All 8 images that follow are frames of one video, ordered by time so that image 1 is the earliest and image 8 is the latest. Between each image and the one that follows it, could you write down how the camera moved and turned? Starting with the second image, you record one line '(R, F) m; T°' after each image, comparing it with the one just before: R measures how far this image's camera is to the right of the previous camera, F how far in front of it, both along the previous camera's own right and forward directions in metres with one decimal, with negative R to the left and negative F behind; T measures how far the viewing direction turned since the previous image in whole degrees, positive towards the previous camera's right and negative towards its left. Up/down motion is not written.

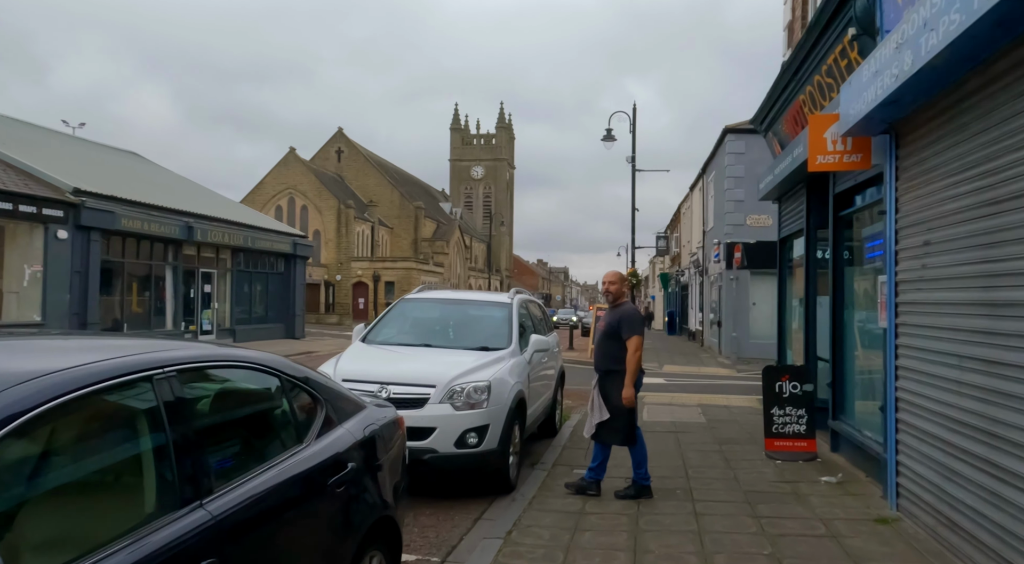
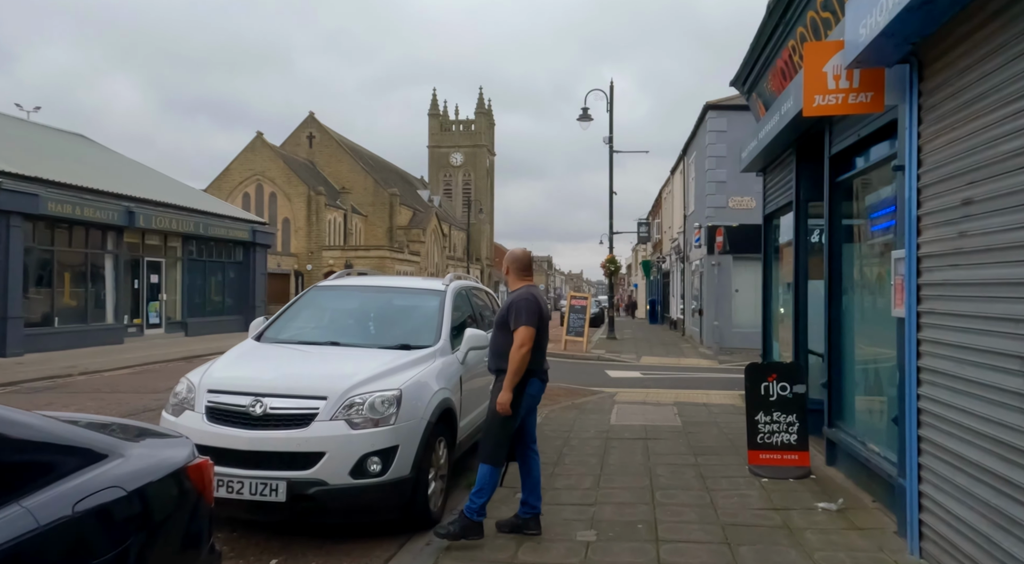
(+0.4, +1.3) m; +1°
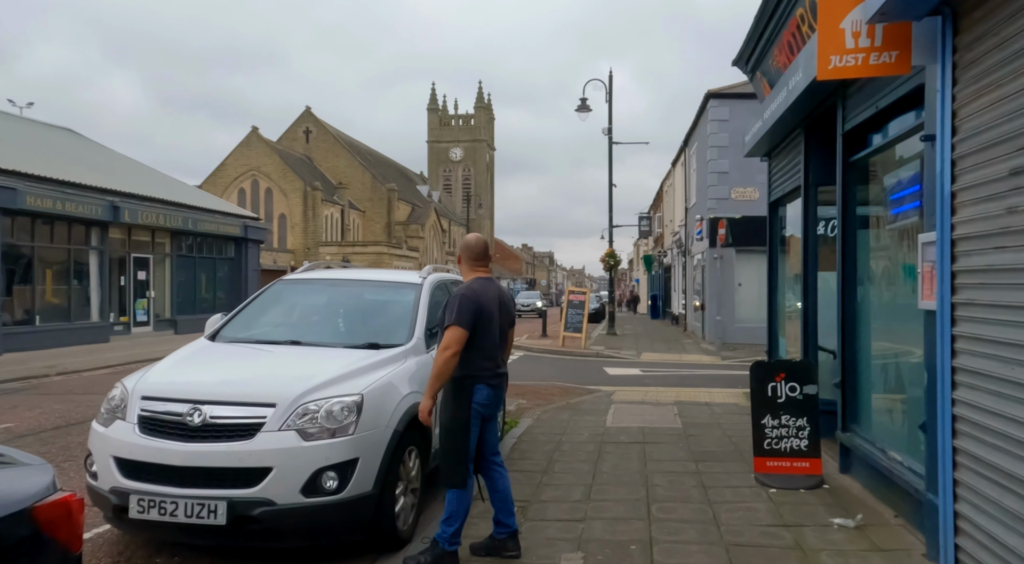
(+0.2, +0.5) m; 0°
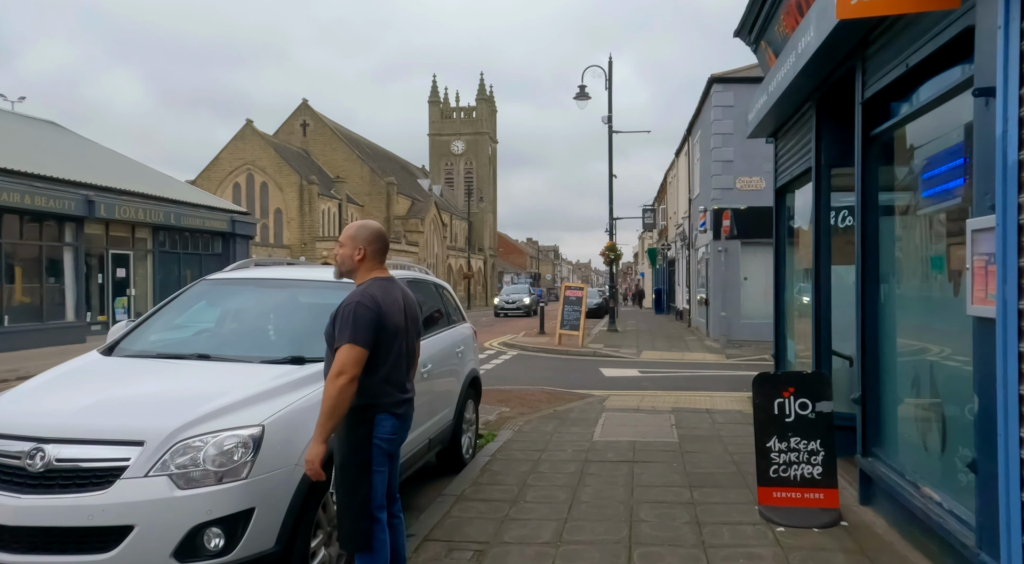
(+0.3, +0.9) m; -1°
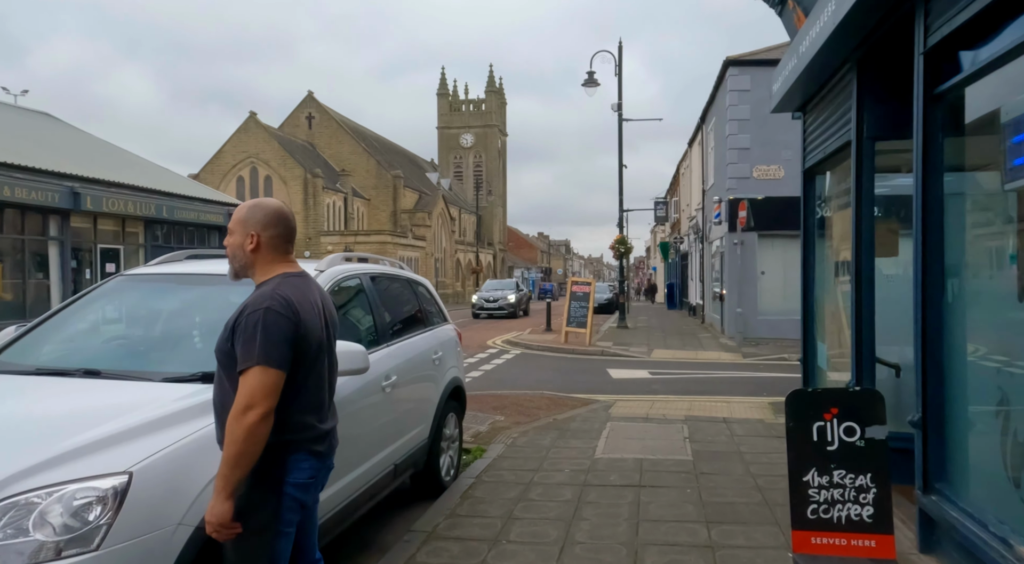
(+0.2, +0.9) m; -1°
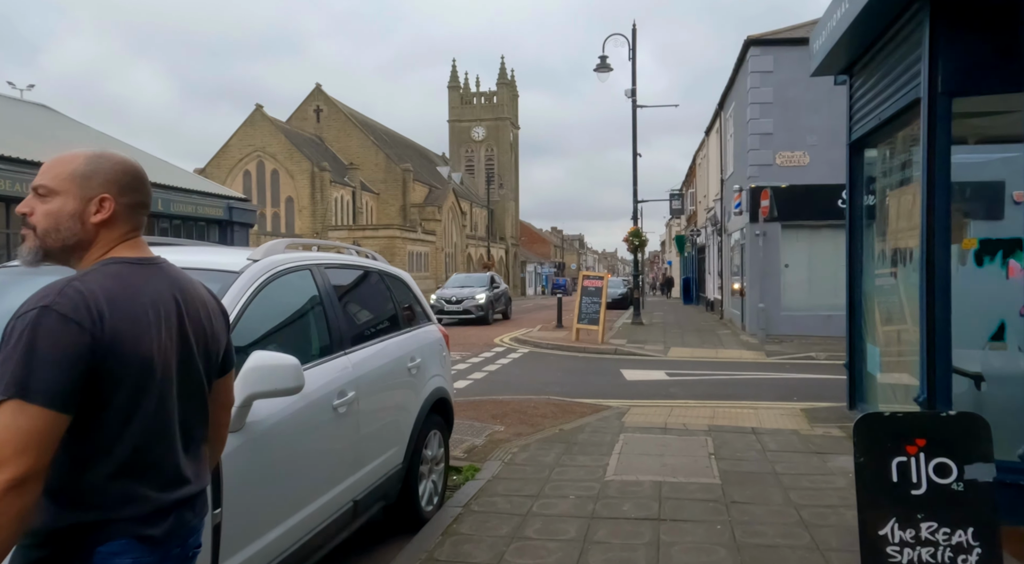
(+0.1, +0.9) m; -1°
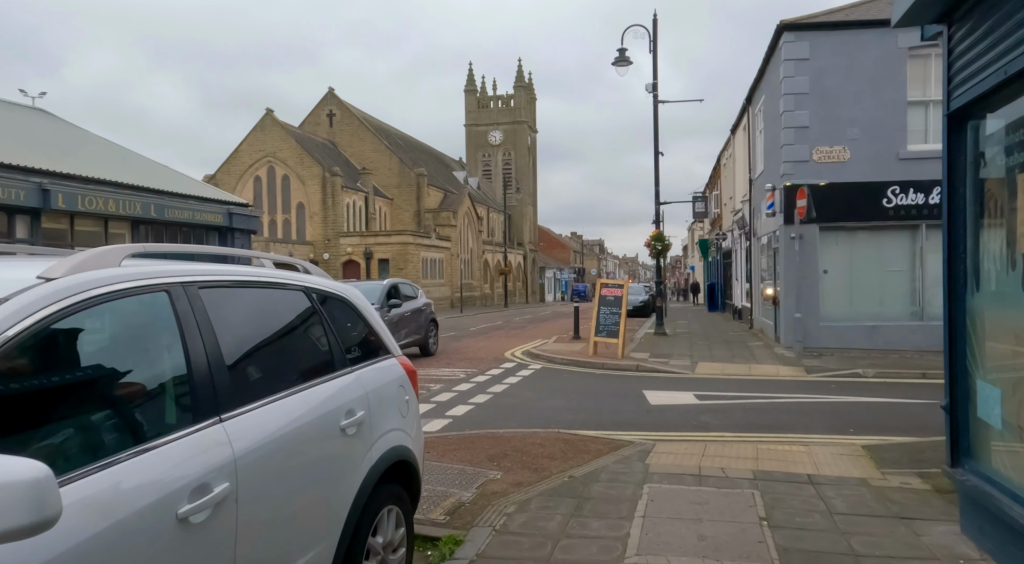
(+0.2, +1.3) m; -2°
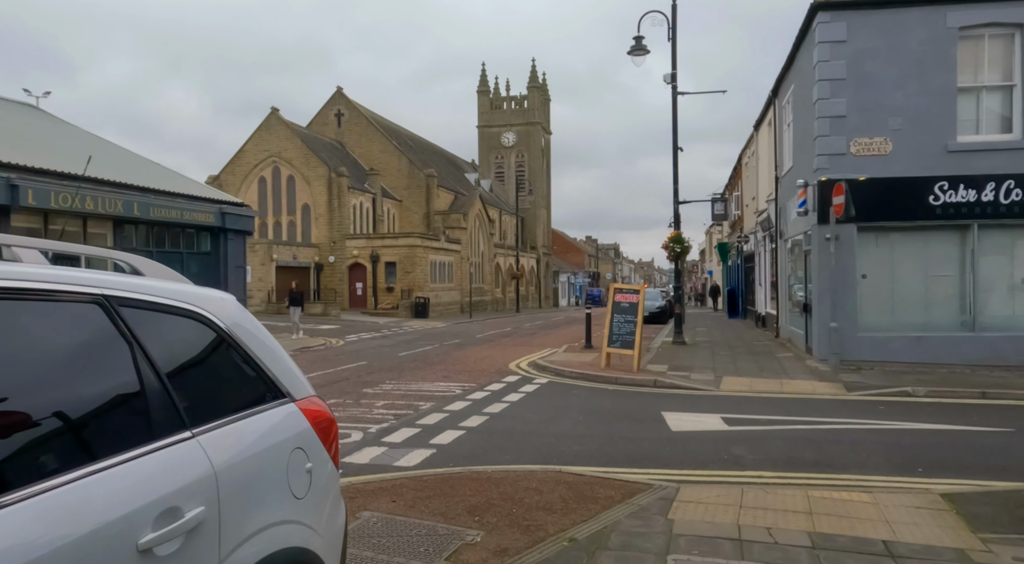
(+0.2, +1.4) m; -1°
